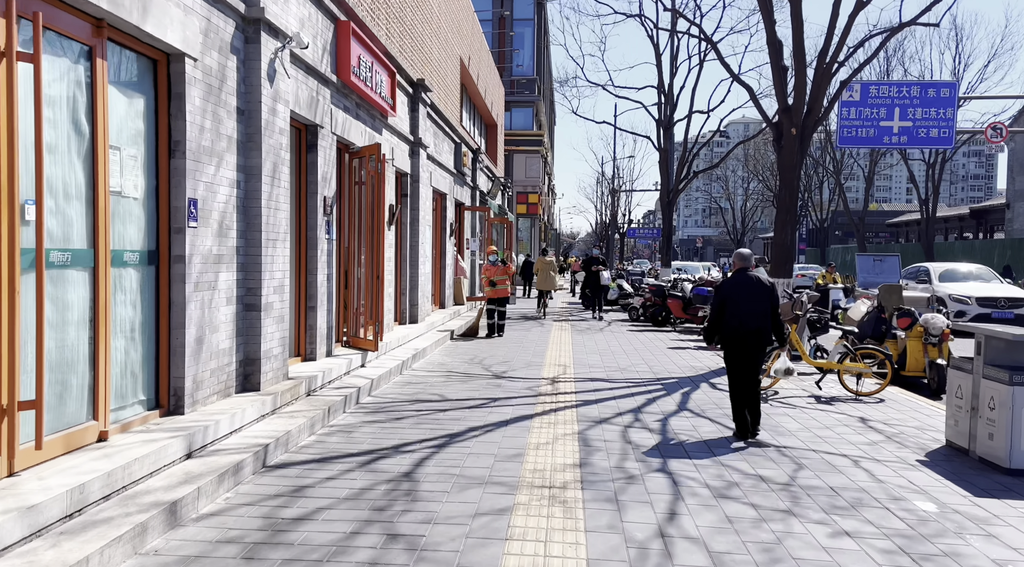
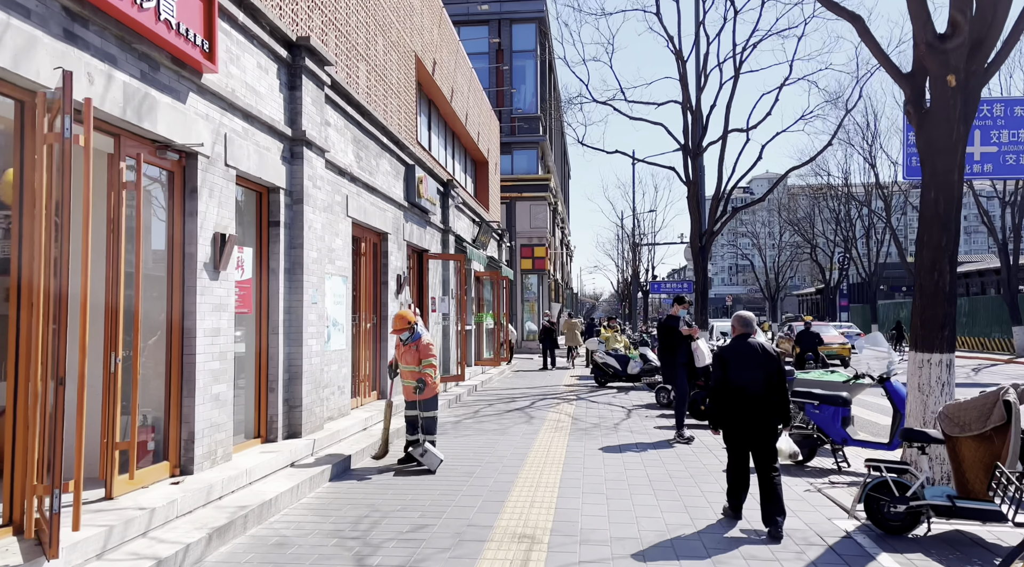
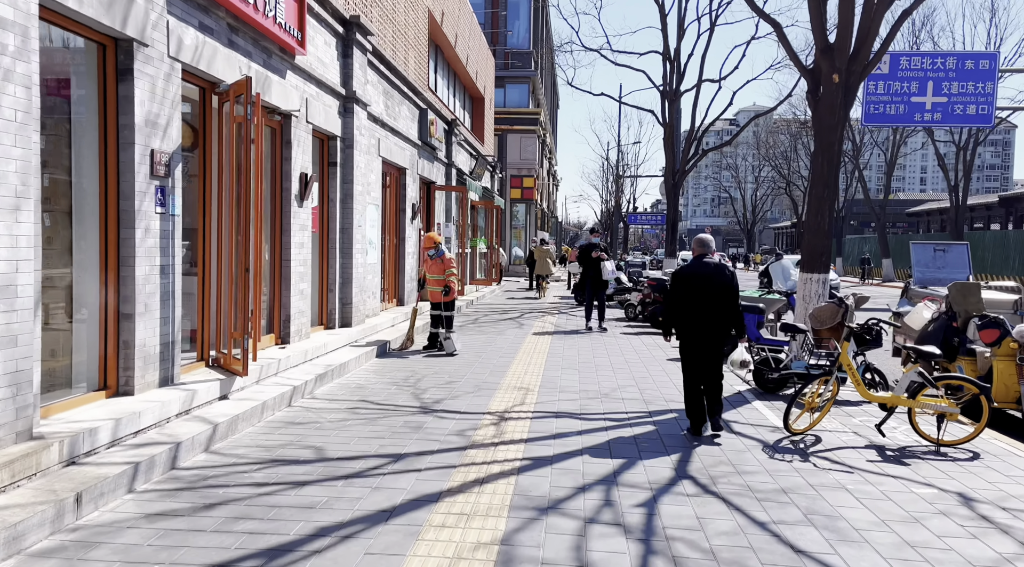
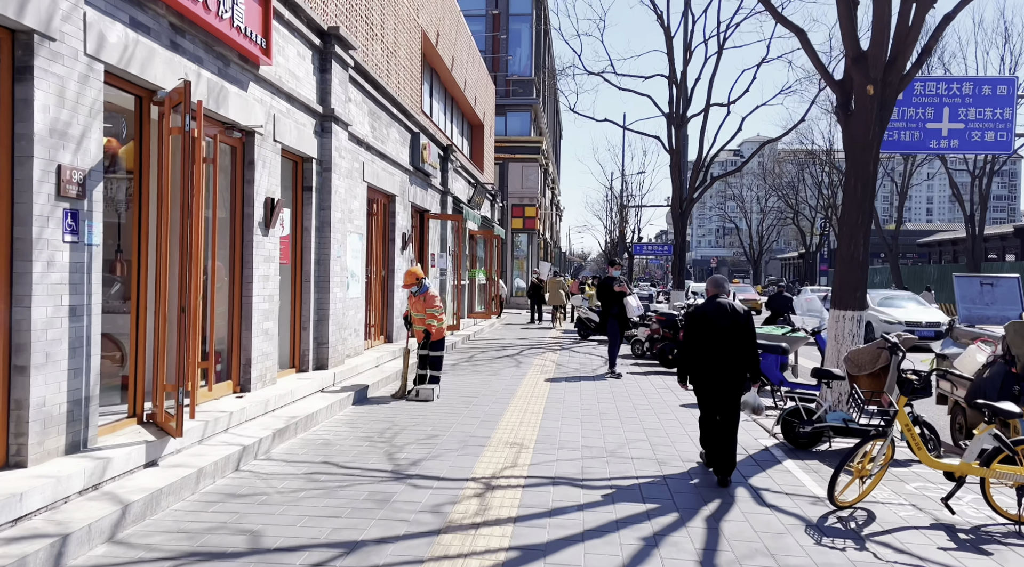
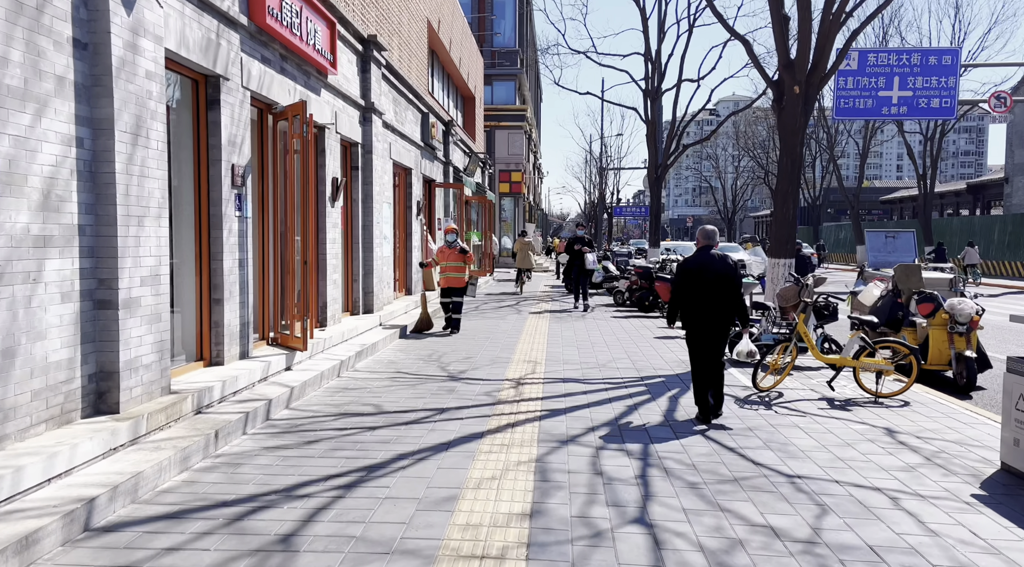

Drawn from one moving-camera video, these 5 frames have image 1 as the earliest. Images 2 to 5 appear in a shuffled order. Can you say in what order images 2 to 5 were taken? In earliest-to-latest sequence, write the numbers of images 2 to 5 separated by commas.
5, 3, 4, 2
